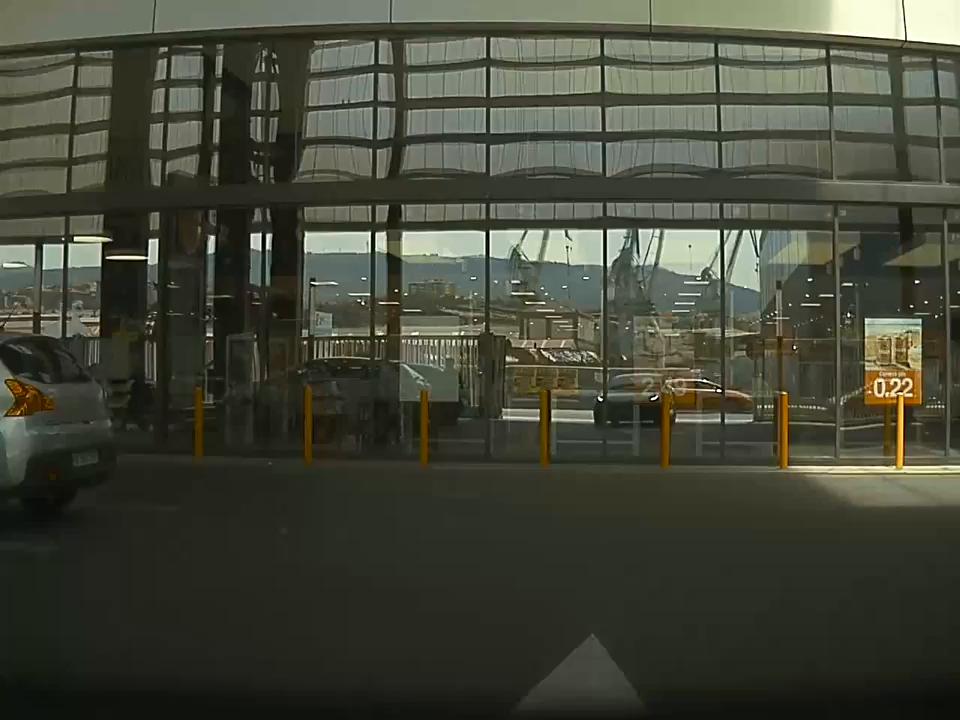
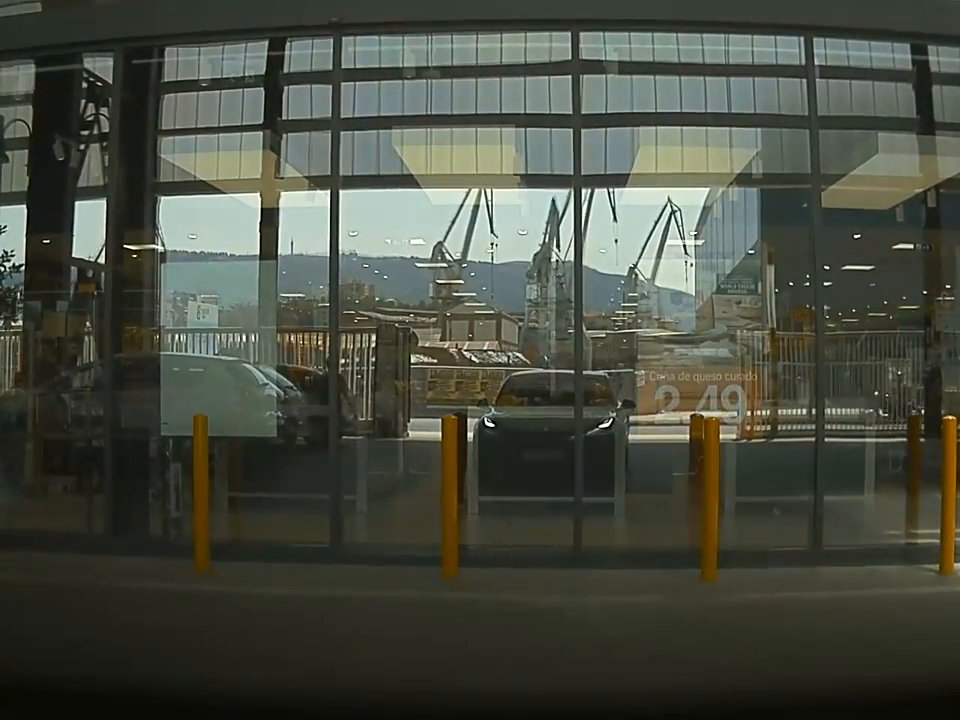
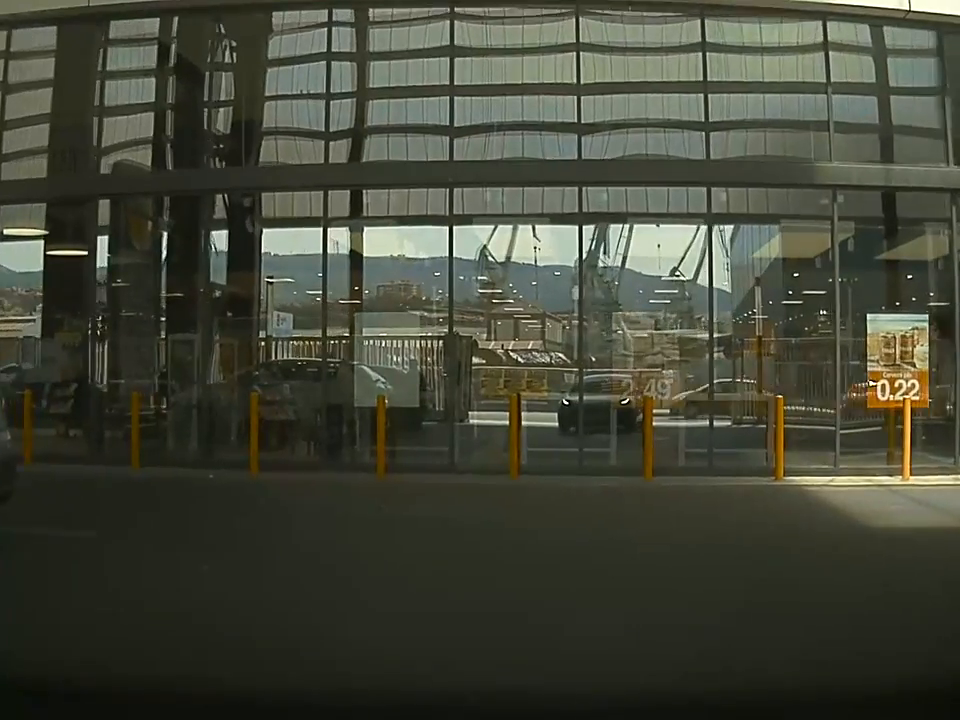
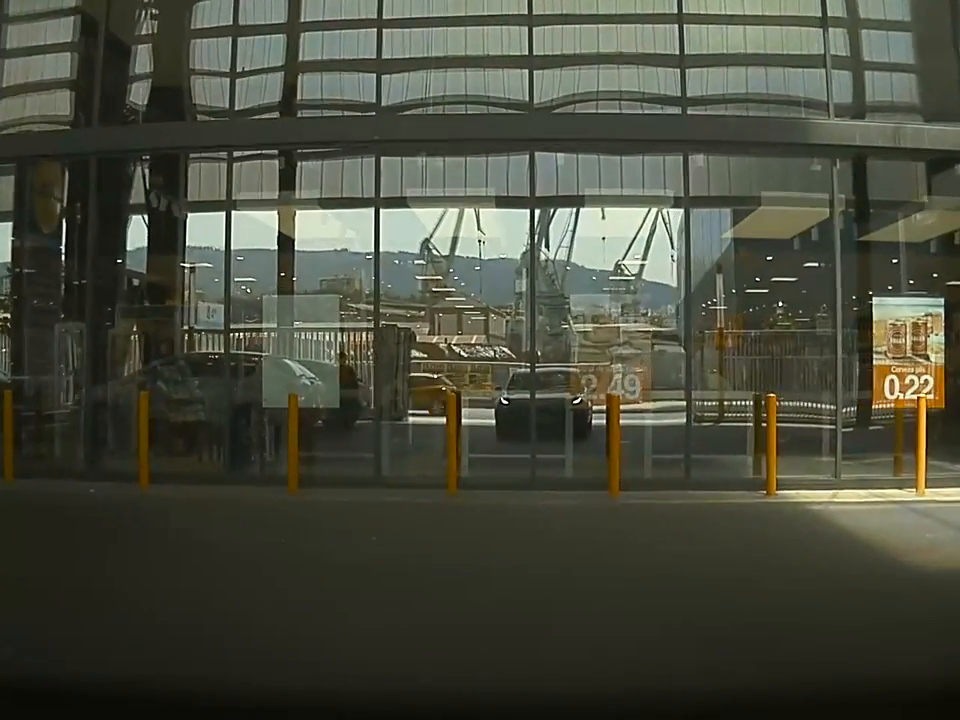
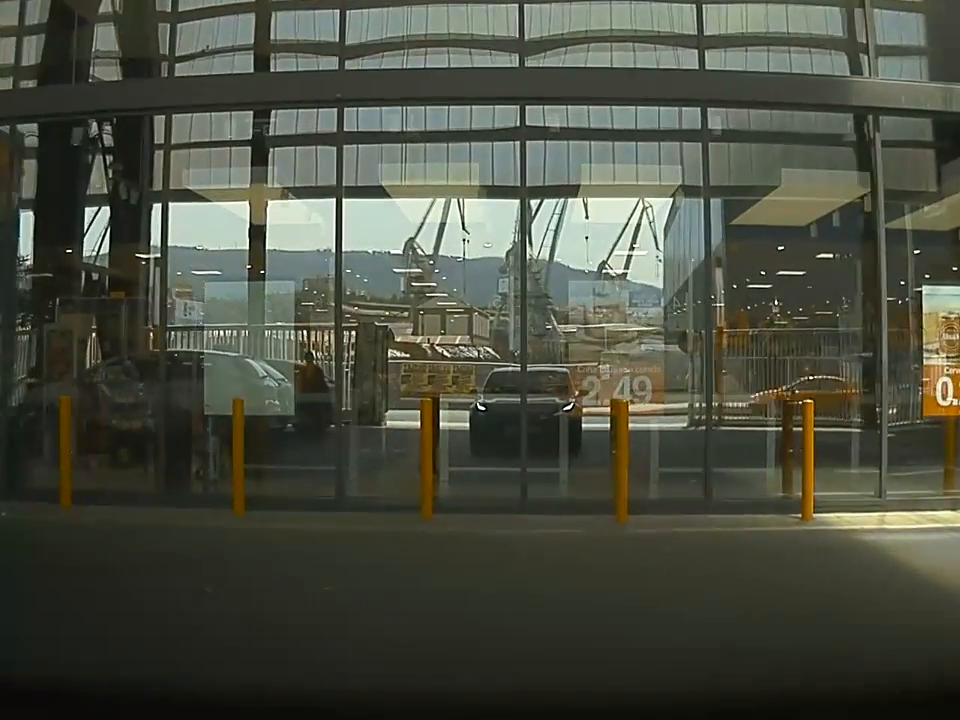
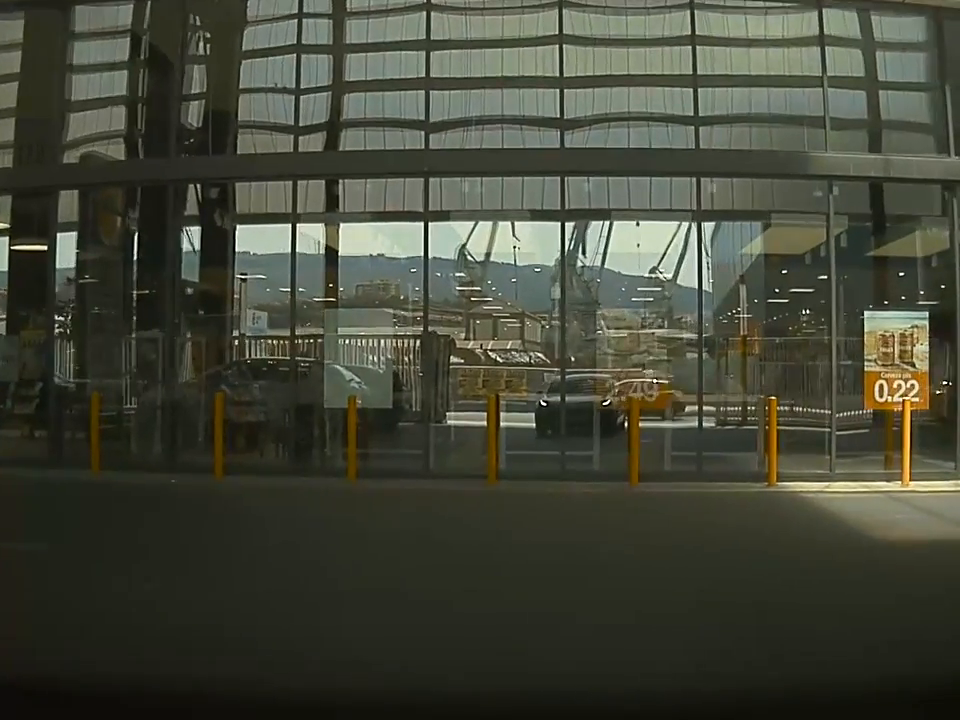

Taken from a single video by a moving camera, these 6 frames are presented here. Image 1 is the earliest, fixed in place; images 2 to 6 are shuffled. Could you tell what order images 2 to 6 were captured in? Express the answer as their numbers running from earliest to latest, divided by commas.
3, 6, 4, 5, 2
